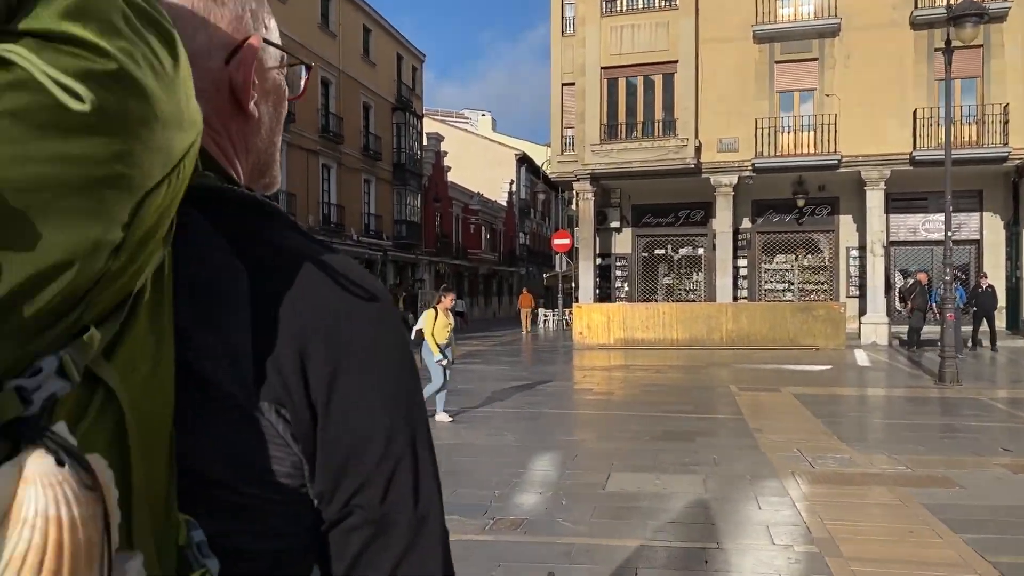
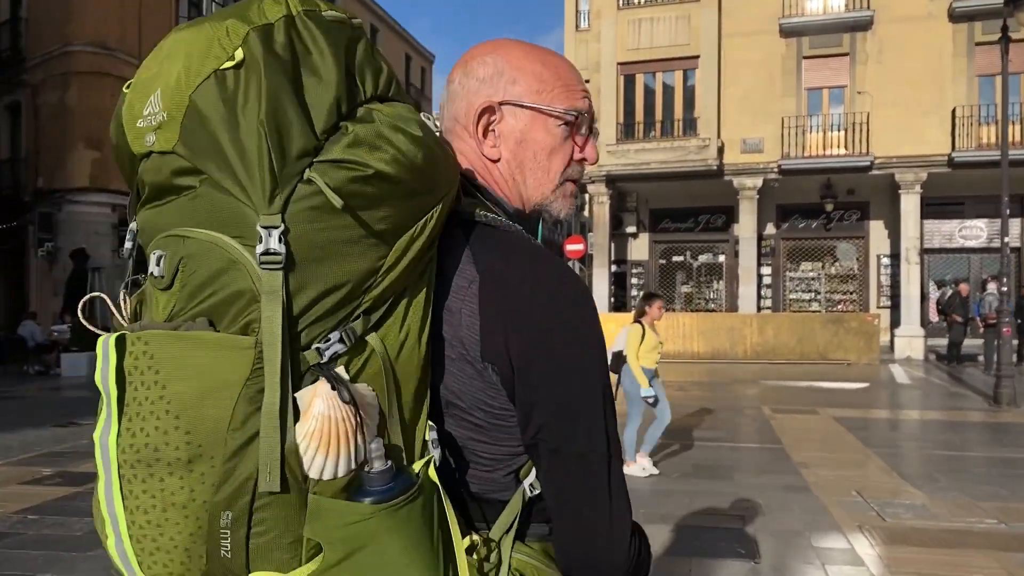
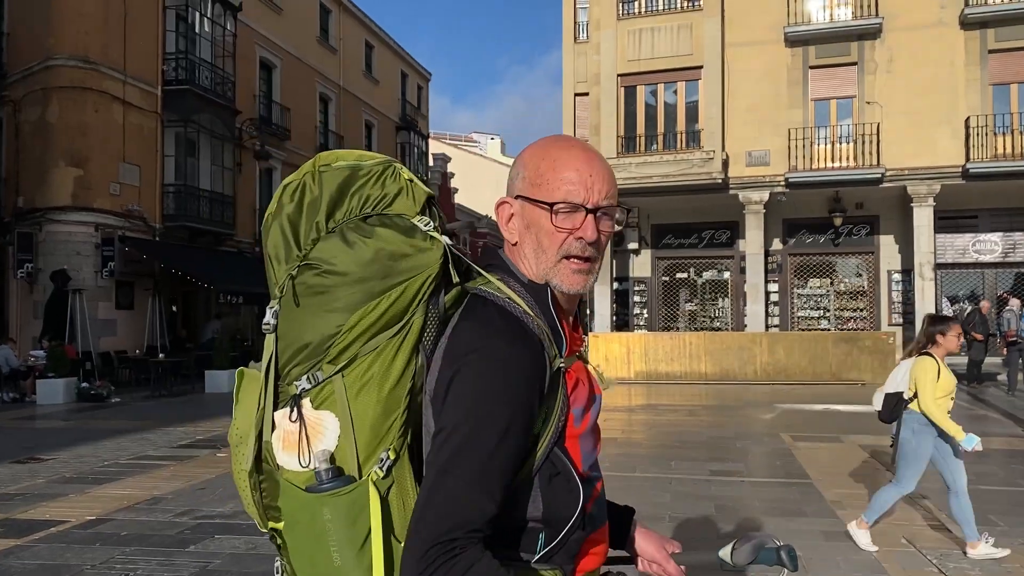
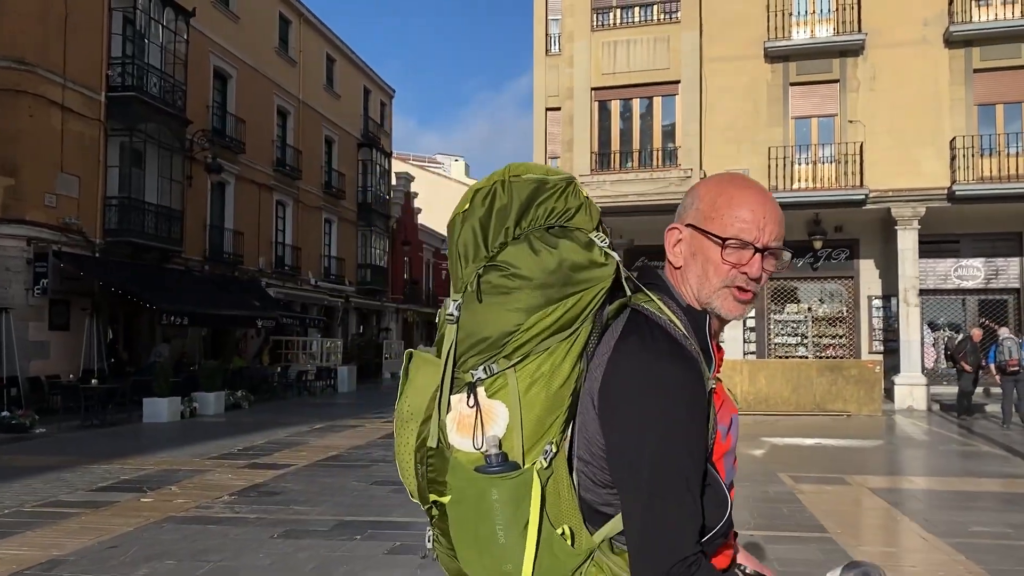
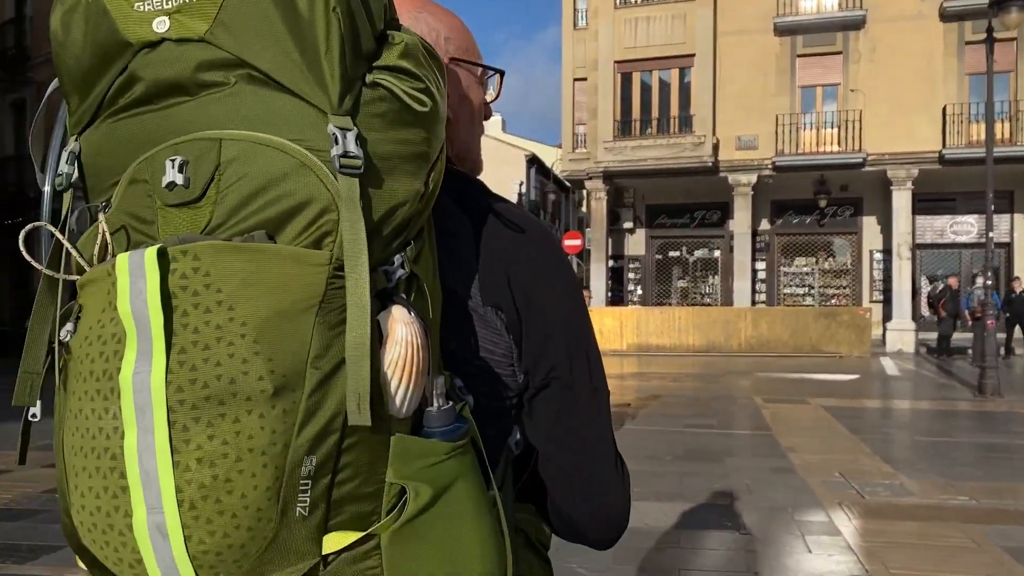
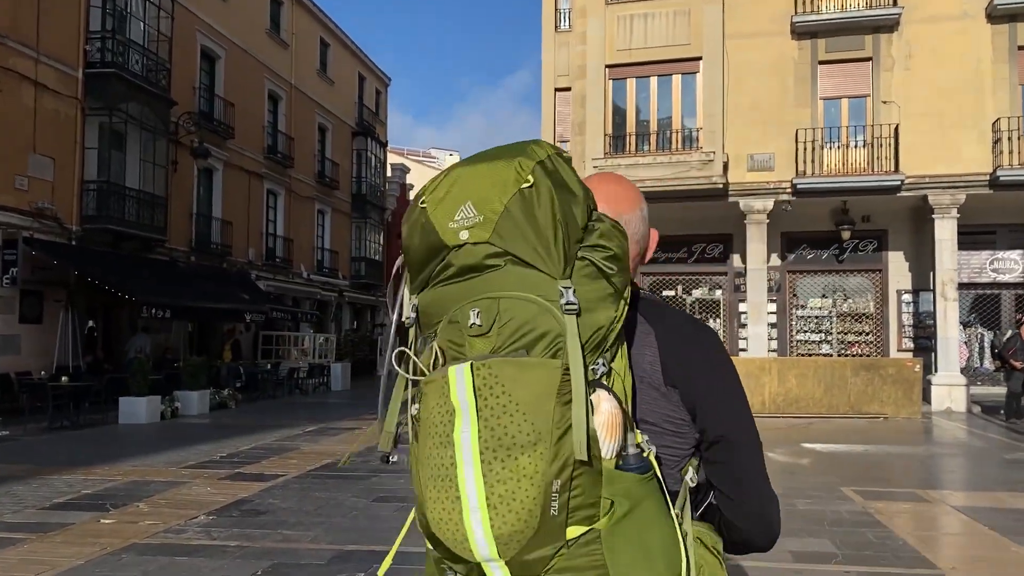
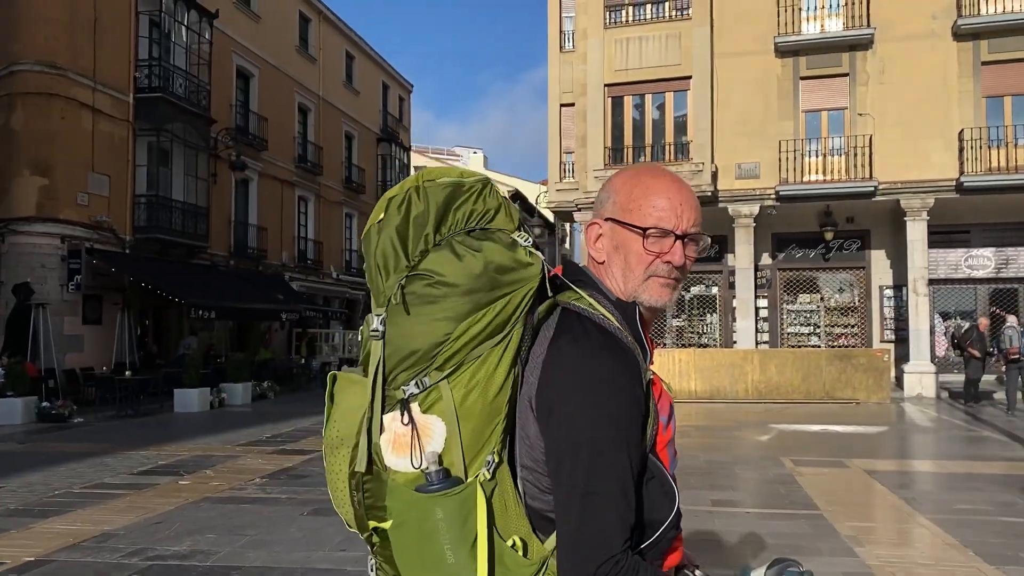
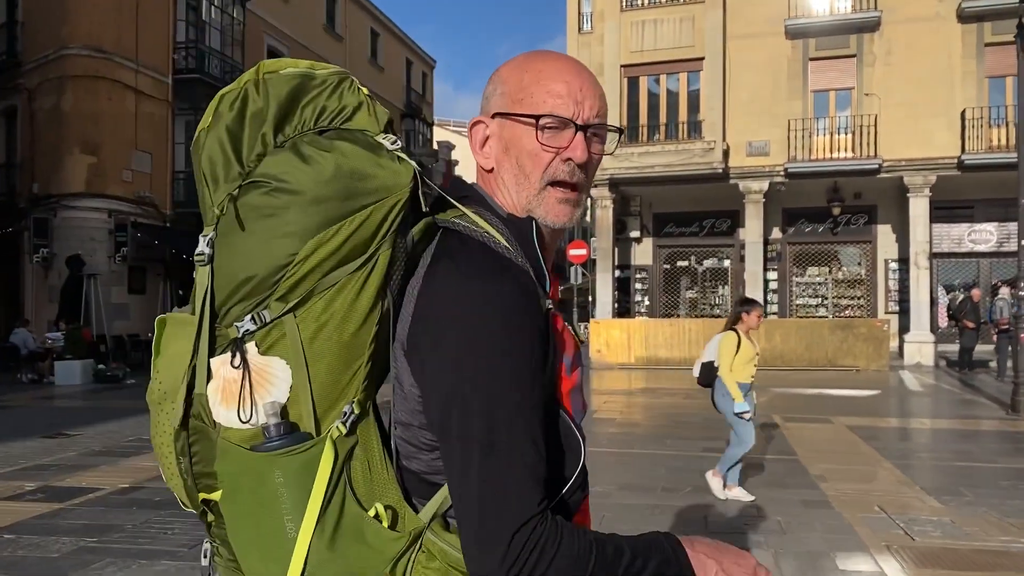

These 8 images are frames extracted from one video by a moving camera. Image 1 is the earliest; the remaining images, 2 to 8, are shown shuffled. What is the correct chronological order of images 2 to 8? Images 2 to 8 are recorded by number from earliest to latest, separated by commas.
5, 2, 8, 3, 7, 4, 6
